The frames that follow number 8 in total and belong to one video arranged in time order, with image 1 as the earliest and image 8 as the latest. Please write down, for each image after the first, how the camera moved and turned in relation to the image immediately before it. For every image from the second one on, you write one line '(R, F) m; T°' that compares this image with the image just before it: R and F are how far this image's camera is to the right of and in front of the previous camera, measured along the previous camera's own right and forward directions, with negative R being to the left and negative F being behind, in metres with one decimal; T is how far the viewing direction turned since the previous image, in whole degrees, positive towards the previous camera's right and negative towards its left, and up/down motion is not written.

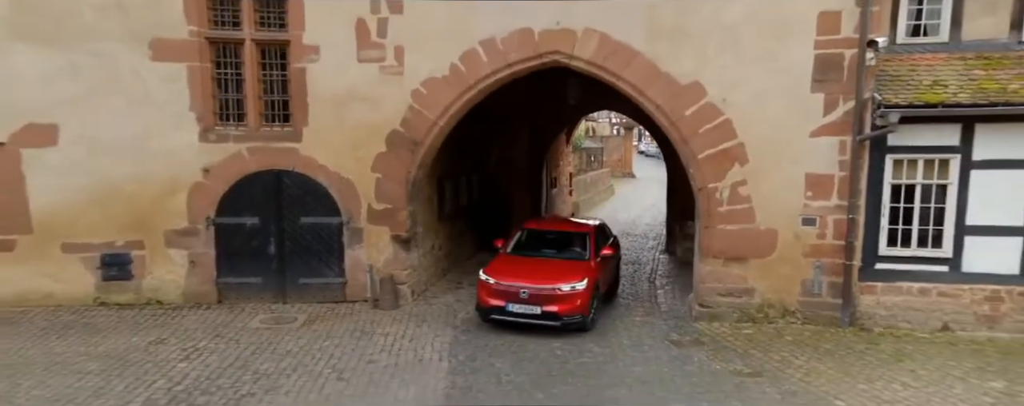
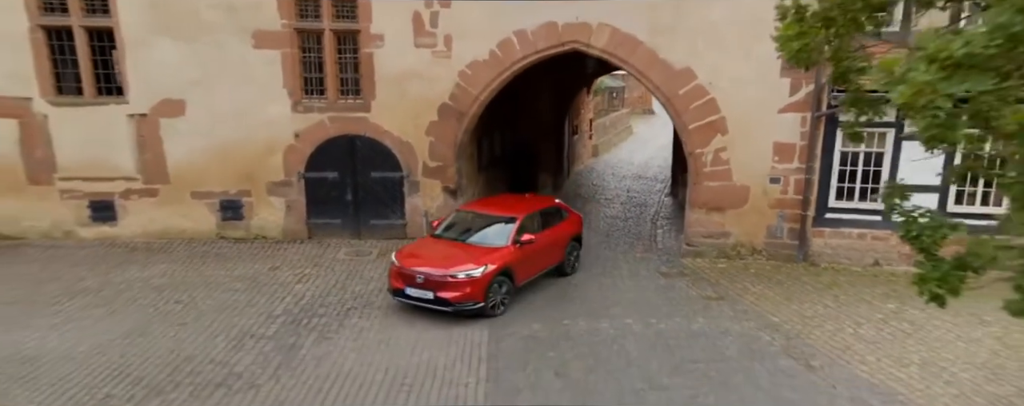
(+0.1, -1.7) m; -4°
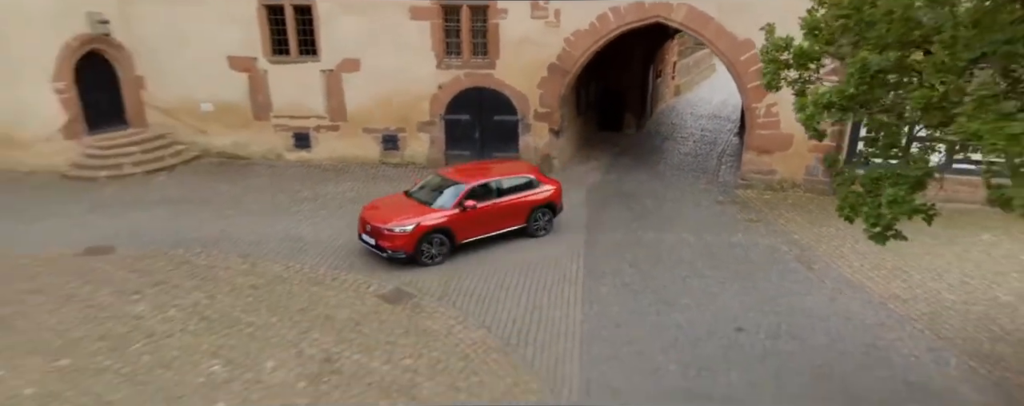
(-0.2, -2.7) m; -9°
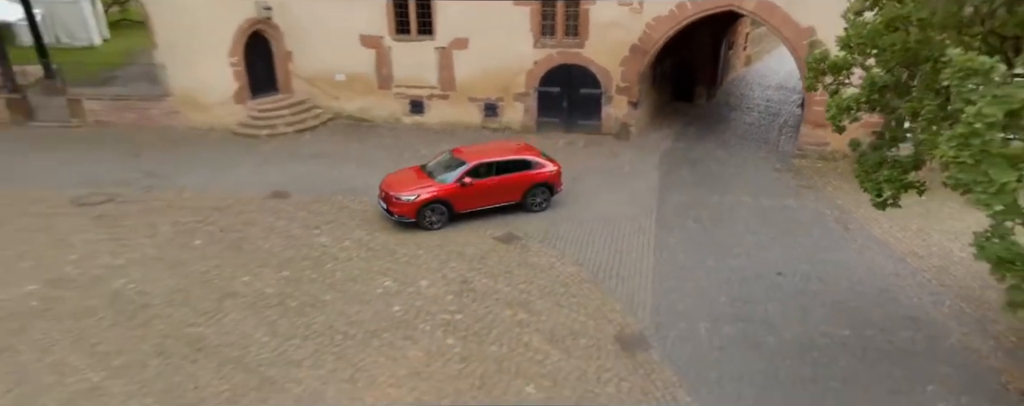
(-0.5, -2.3) m; -6°
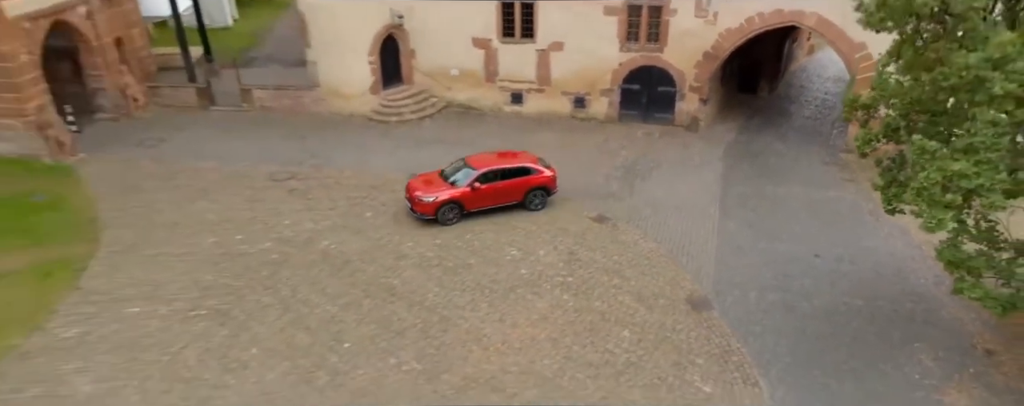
(-1.1, -3.1) m; -5°
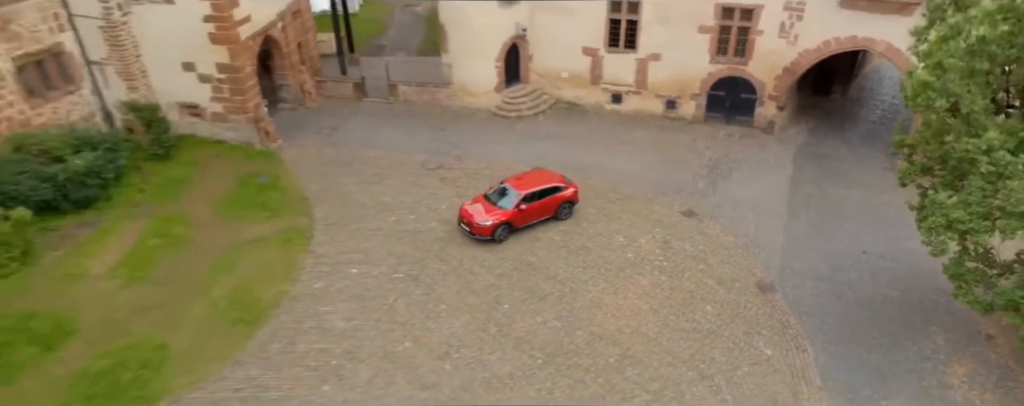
(-1.9, -3.8) m; -5°
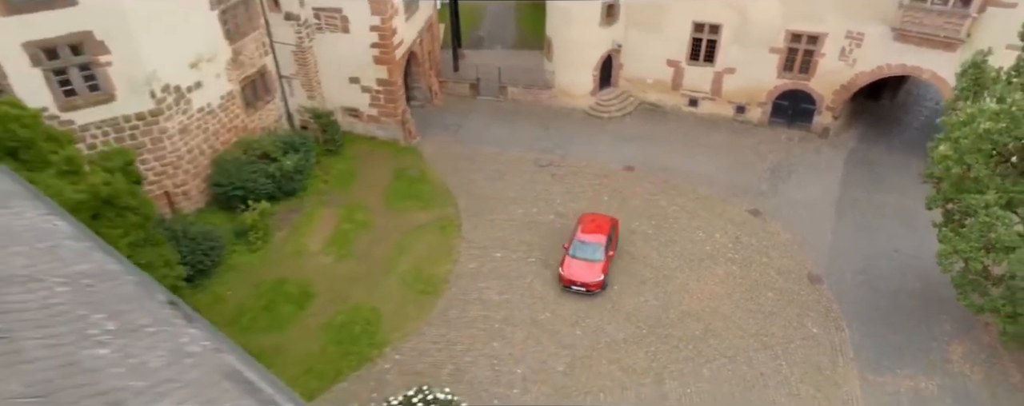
(-3.3, -4.4) m; -2°
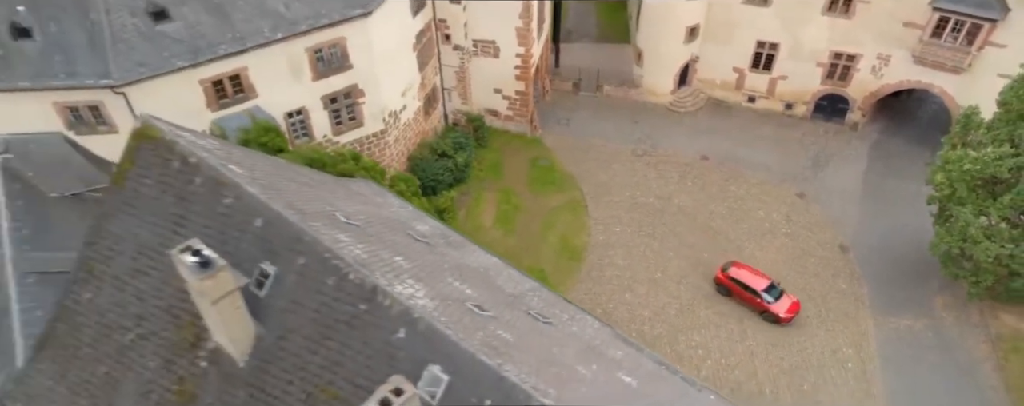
(-5.8, -7.0) m; 0°
